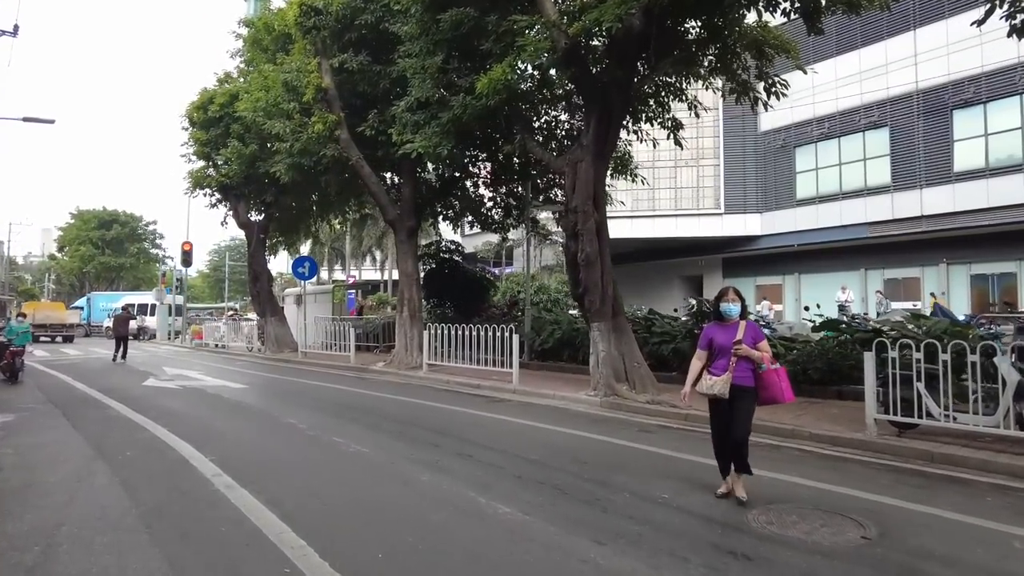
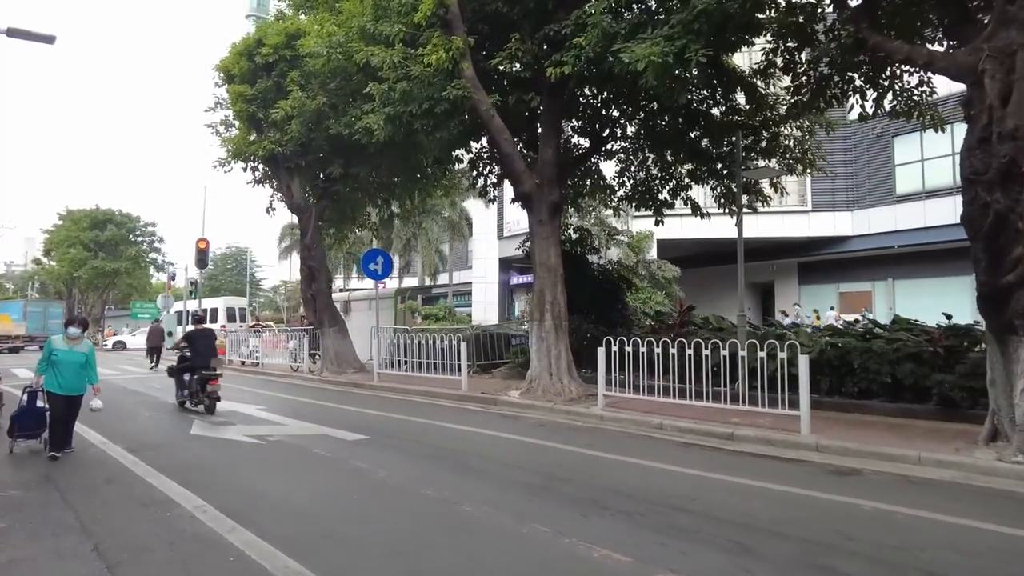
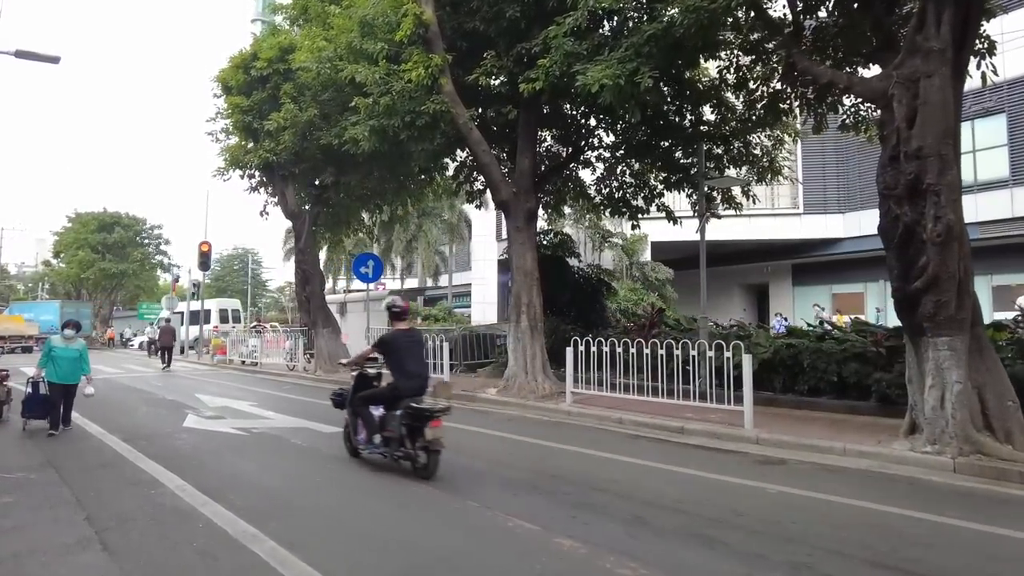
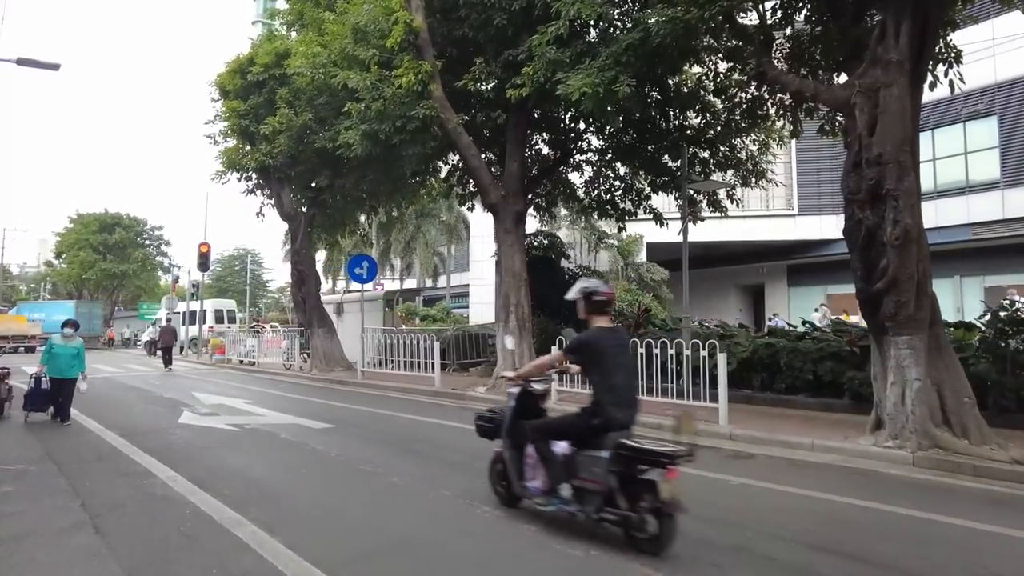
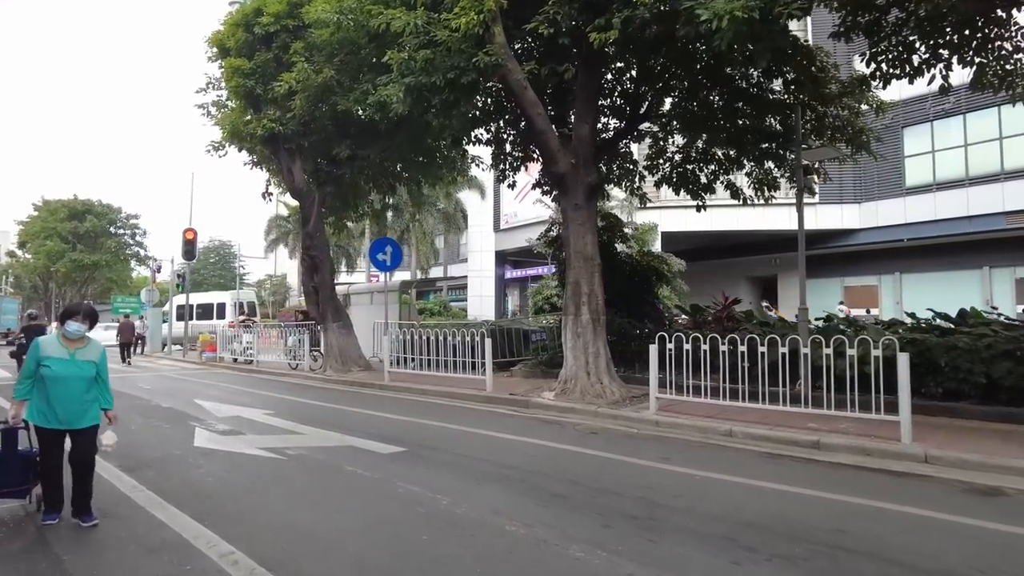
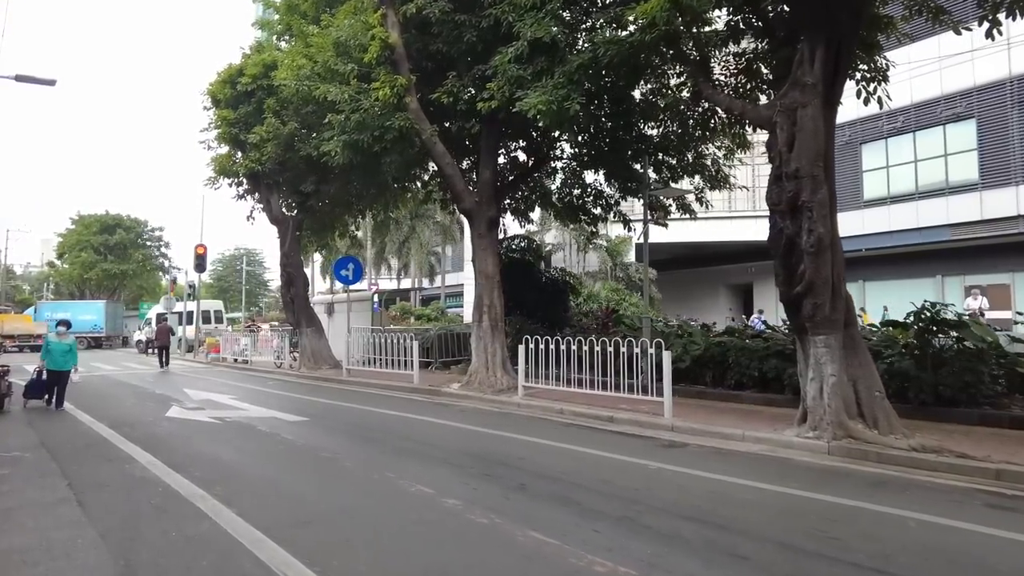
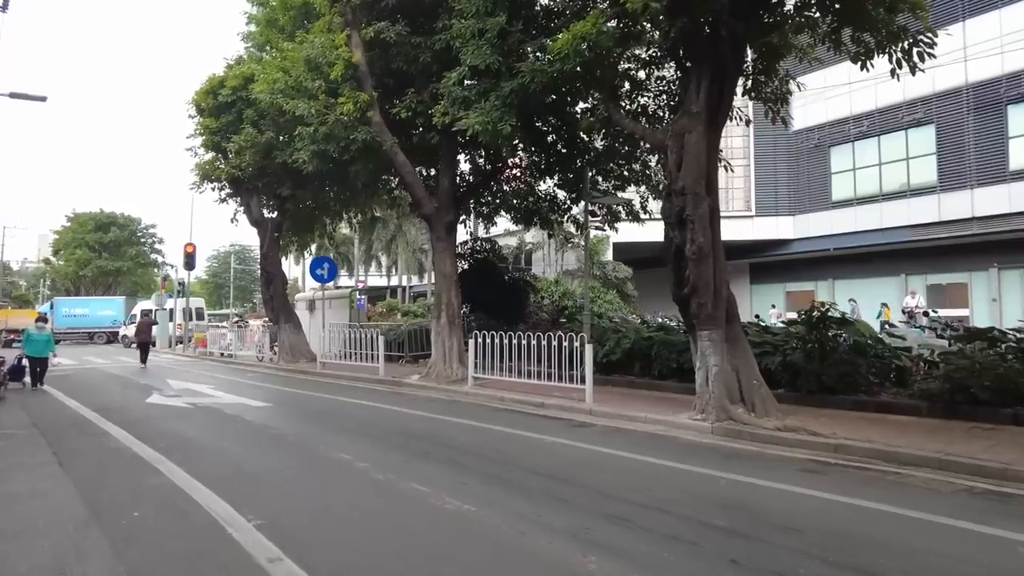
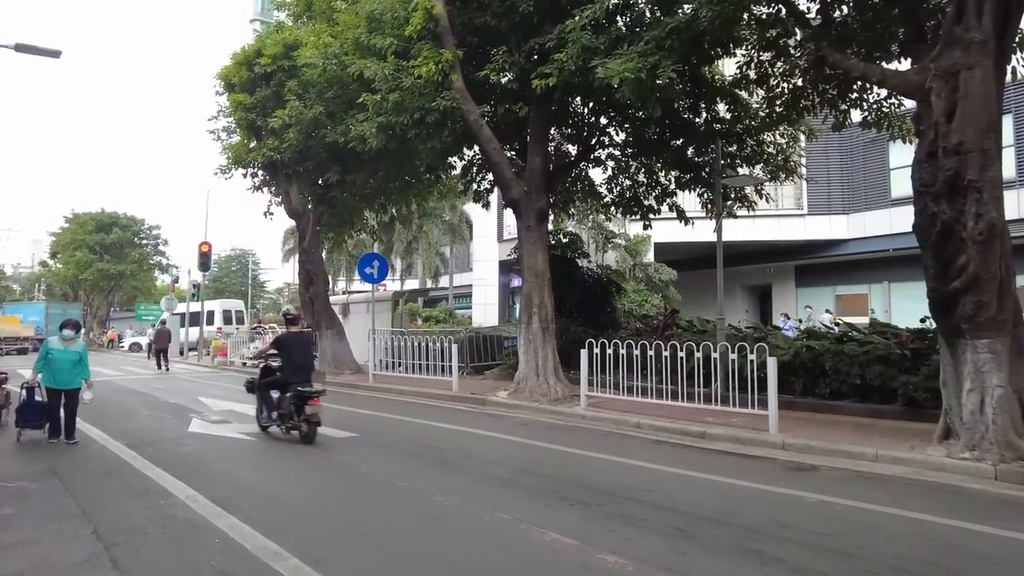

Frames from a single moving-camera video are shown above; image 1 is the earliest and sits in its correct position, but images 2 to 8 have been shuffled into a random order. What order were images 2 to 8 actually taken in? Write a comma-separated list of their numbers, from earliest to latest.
7, 6, 4, 3, 8, 2, 5
